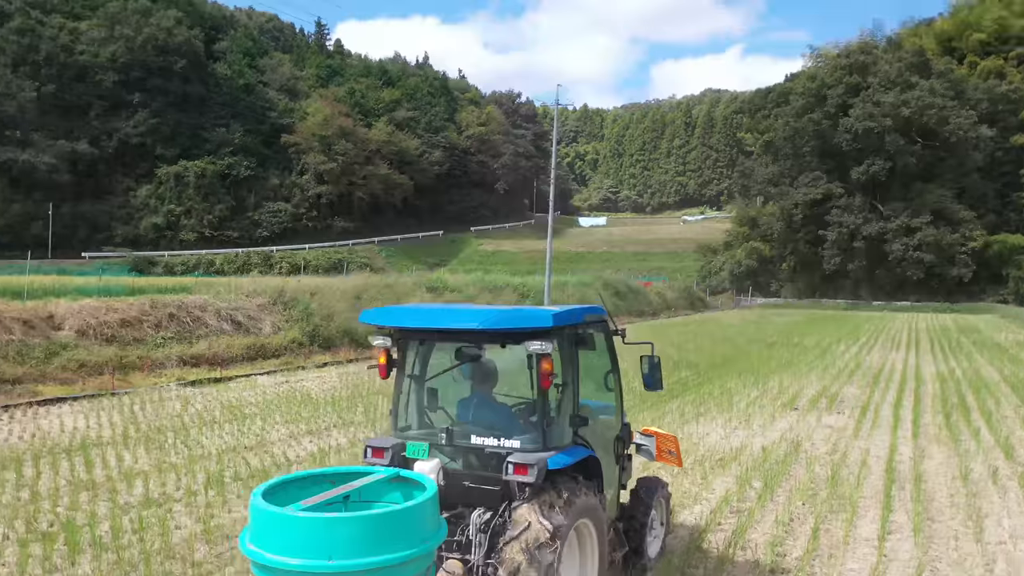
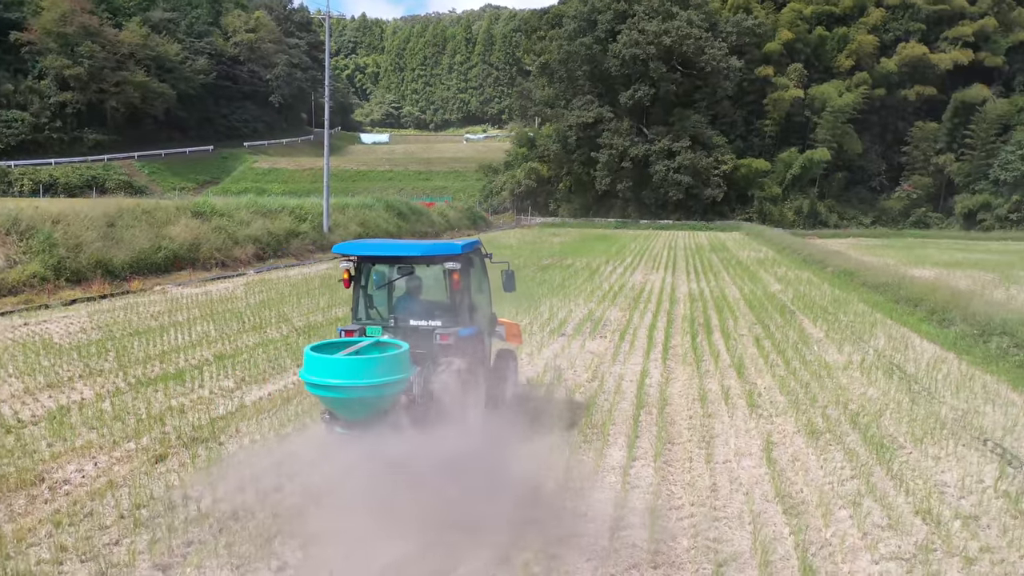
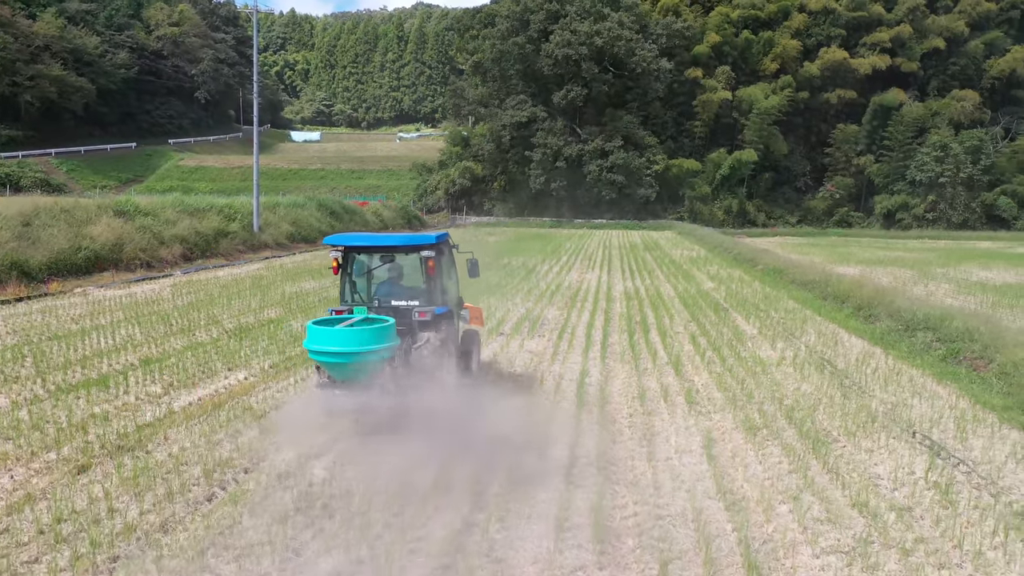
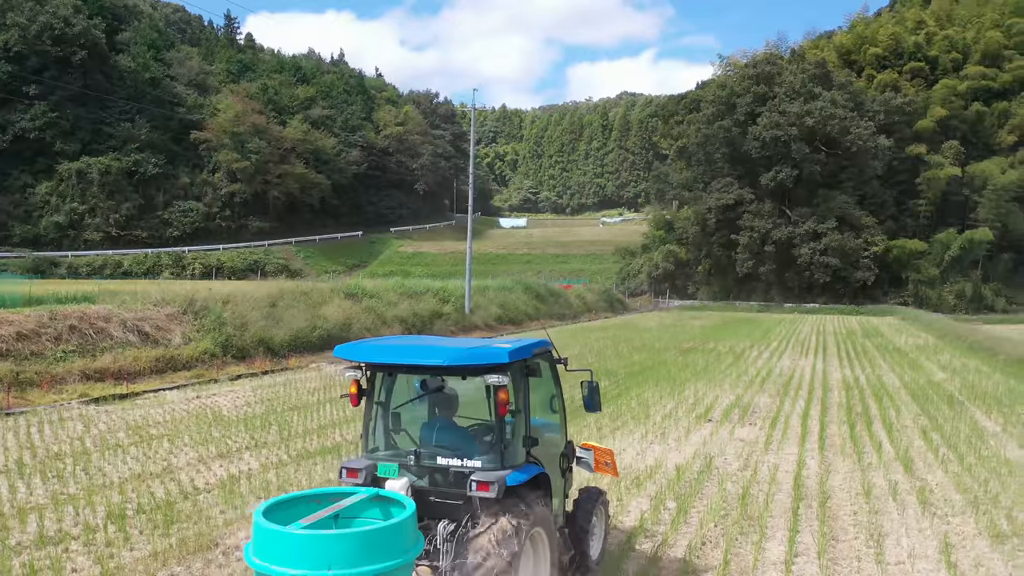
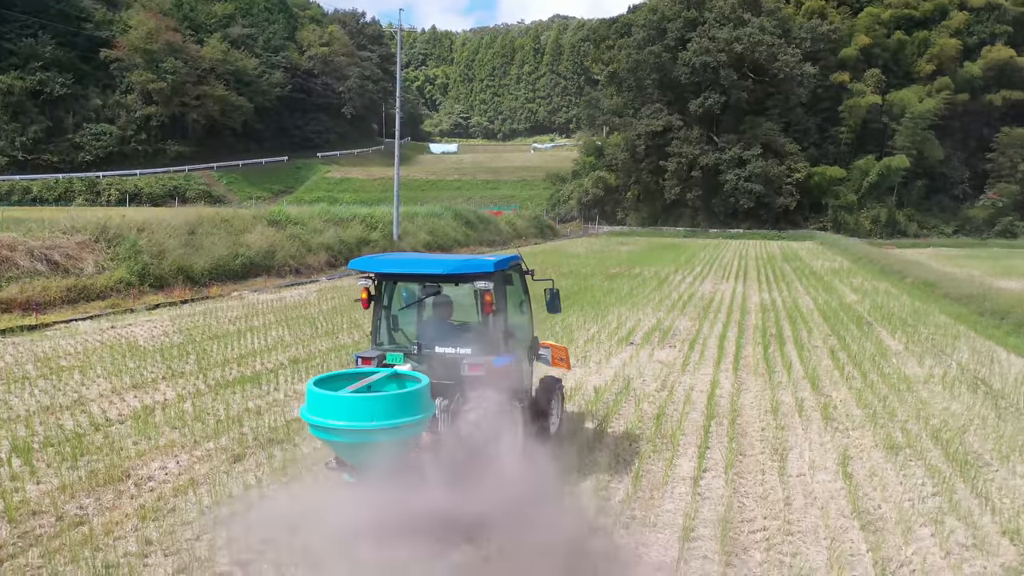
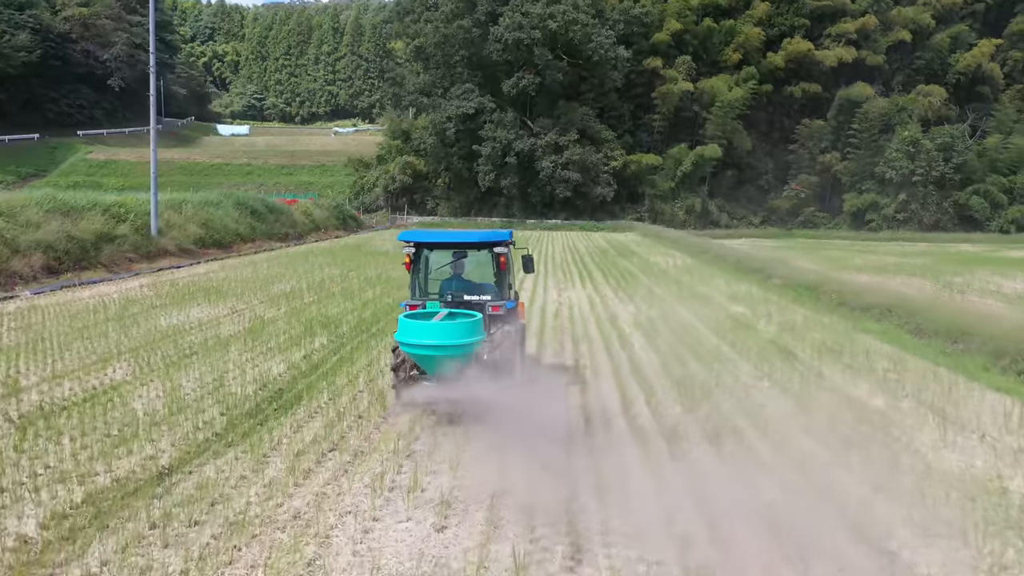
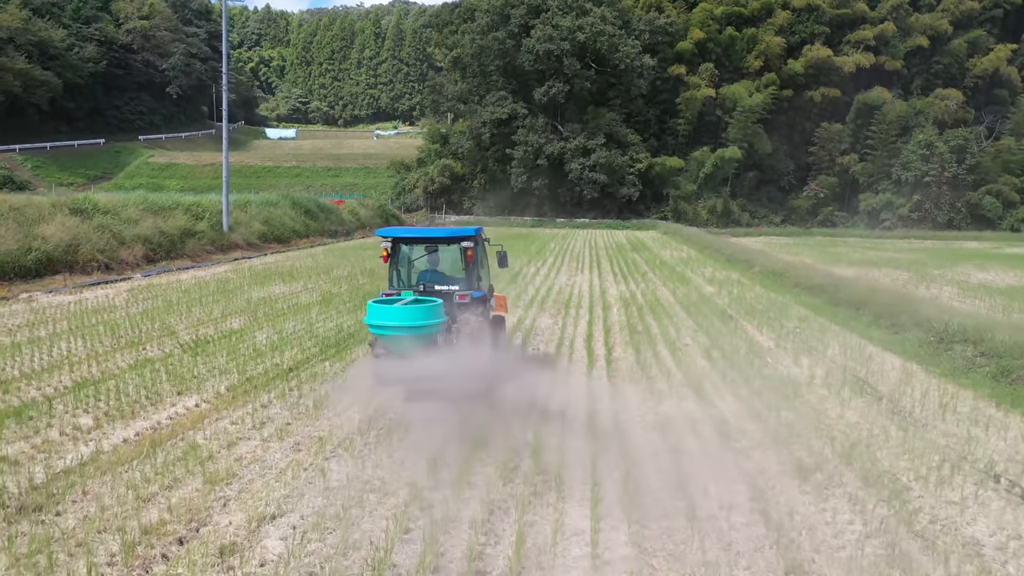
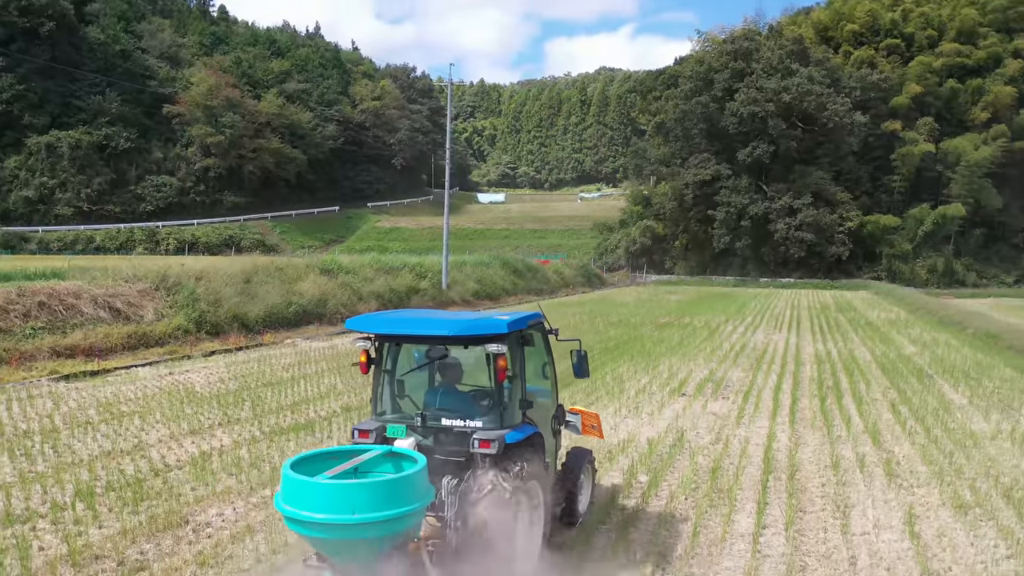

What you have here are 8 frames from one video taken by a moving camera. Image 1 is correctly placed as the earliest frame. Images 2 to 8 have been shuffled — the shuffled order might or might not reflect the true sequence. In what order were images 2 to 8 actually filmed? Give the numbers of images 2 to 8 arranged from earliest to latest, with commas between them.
4, 8, 5, 2, 3, 7, 6
